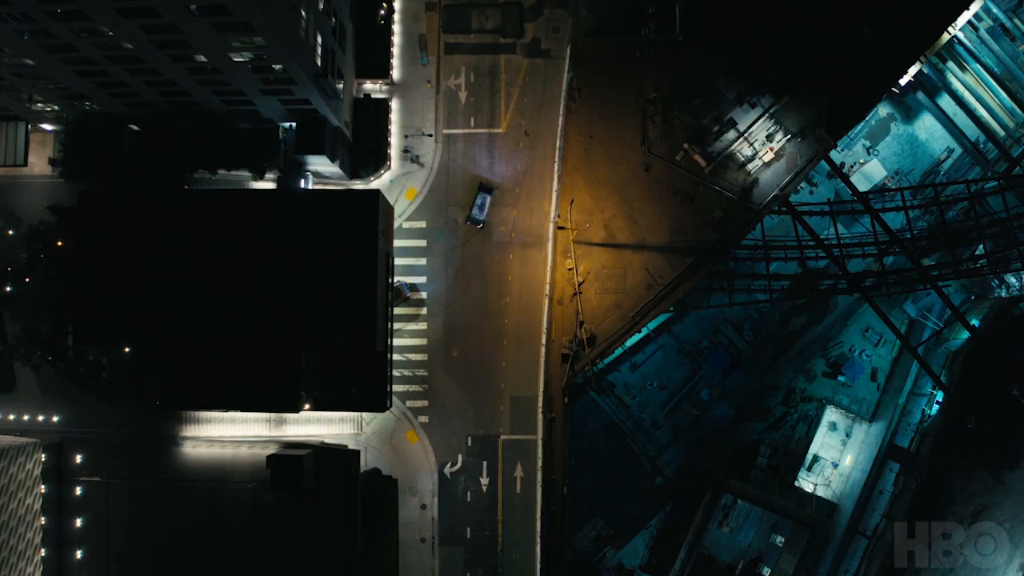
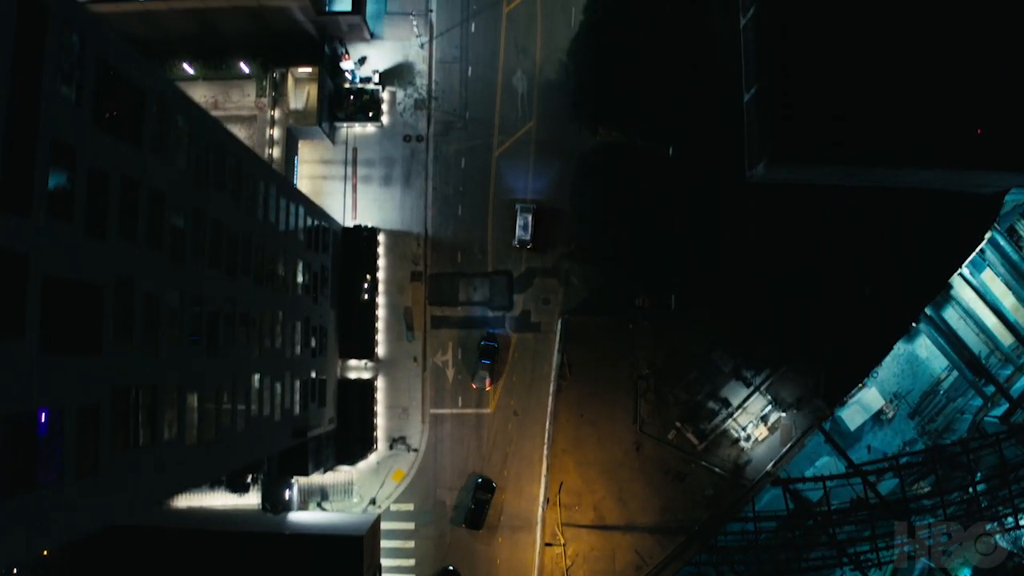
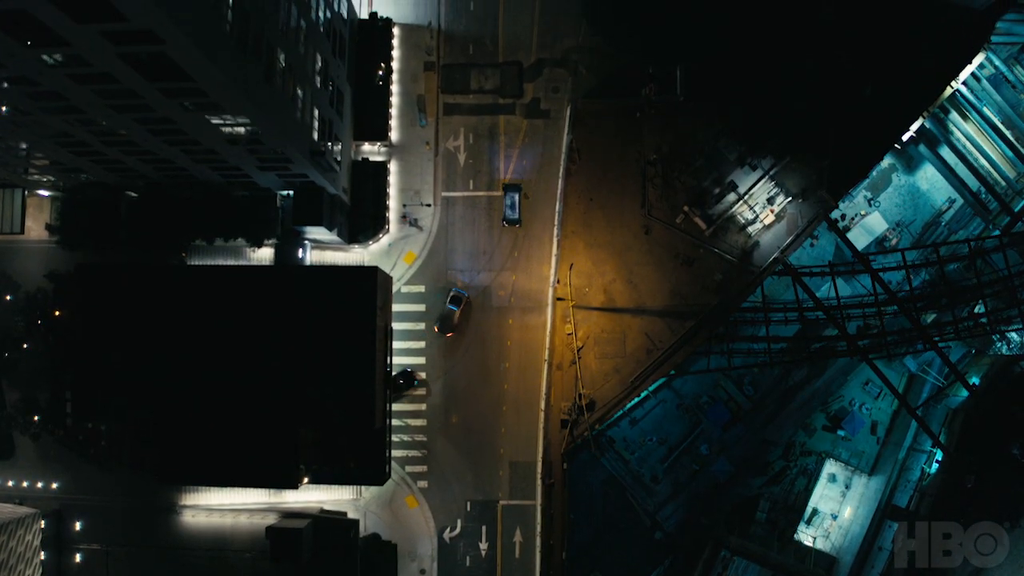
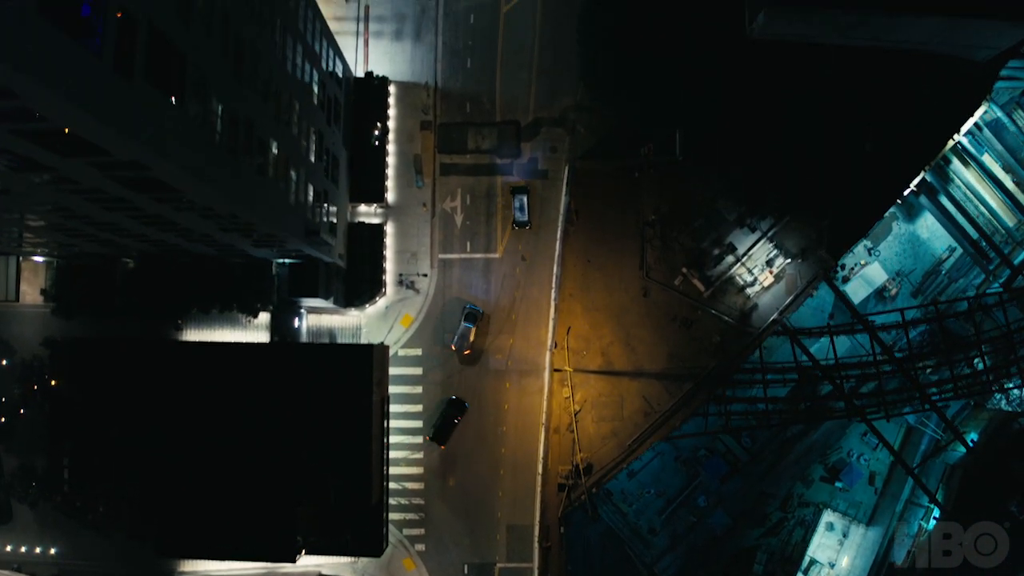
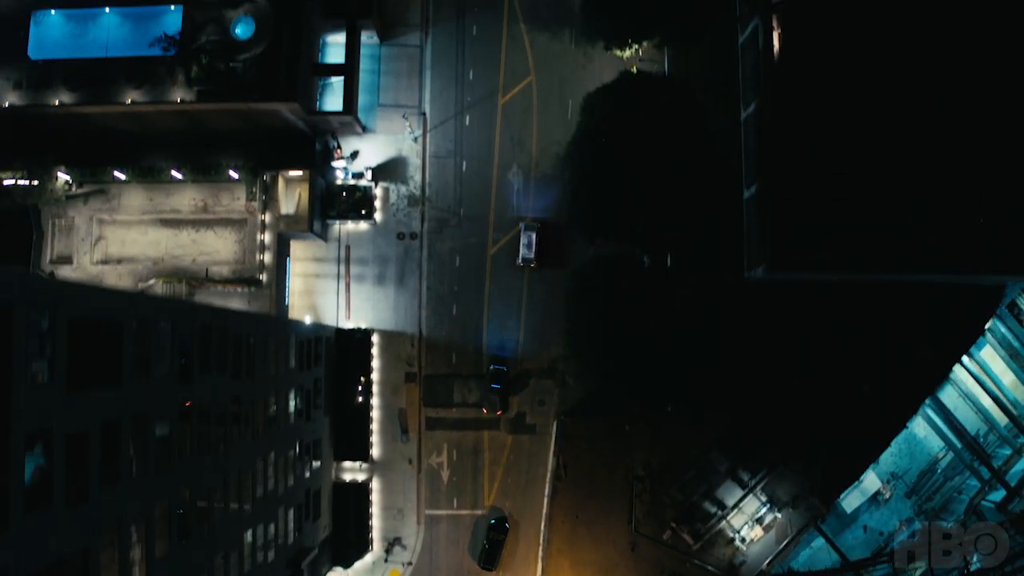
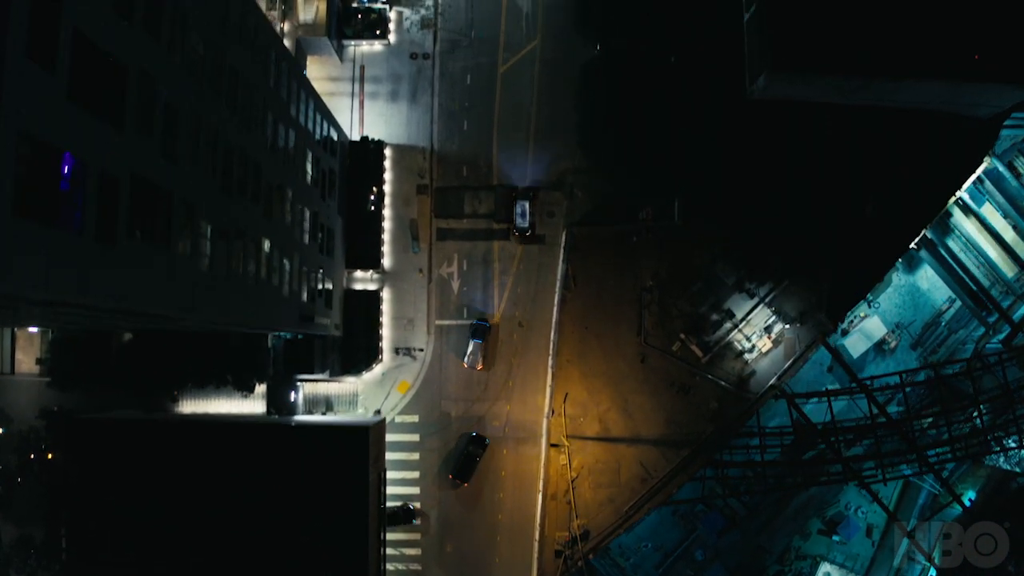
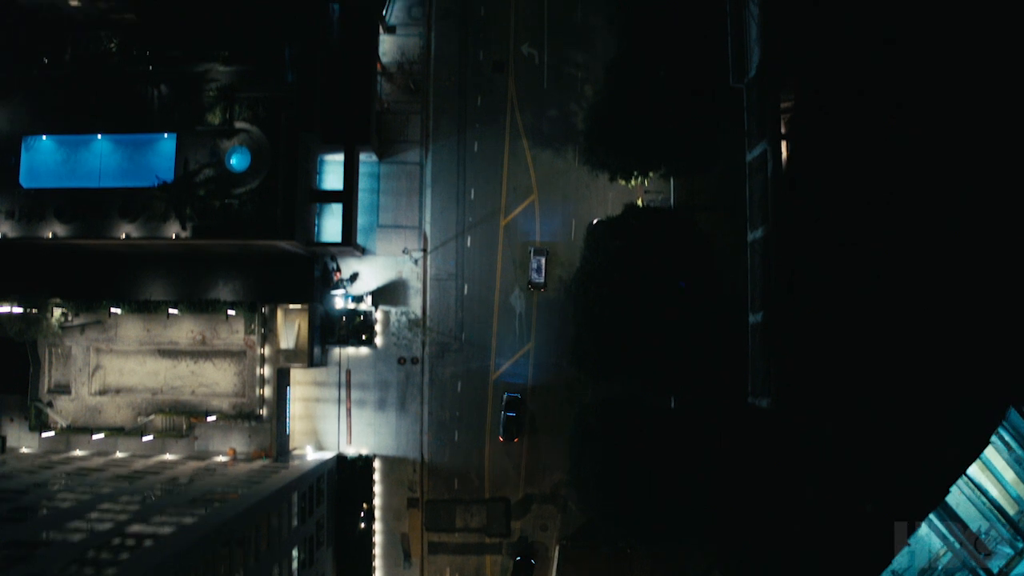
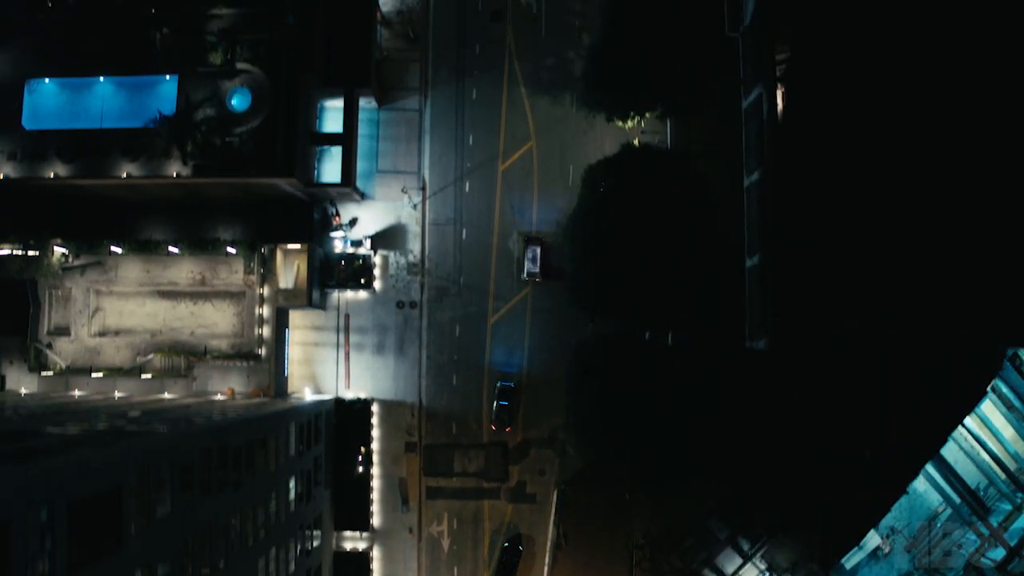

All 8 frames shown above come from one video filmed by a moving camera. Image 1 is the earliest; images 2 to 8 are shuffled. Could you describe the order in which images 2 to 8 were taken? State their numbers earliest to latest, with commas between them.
3, 4, 6, 2, 5, 8, 7
